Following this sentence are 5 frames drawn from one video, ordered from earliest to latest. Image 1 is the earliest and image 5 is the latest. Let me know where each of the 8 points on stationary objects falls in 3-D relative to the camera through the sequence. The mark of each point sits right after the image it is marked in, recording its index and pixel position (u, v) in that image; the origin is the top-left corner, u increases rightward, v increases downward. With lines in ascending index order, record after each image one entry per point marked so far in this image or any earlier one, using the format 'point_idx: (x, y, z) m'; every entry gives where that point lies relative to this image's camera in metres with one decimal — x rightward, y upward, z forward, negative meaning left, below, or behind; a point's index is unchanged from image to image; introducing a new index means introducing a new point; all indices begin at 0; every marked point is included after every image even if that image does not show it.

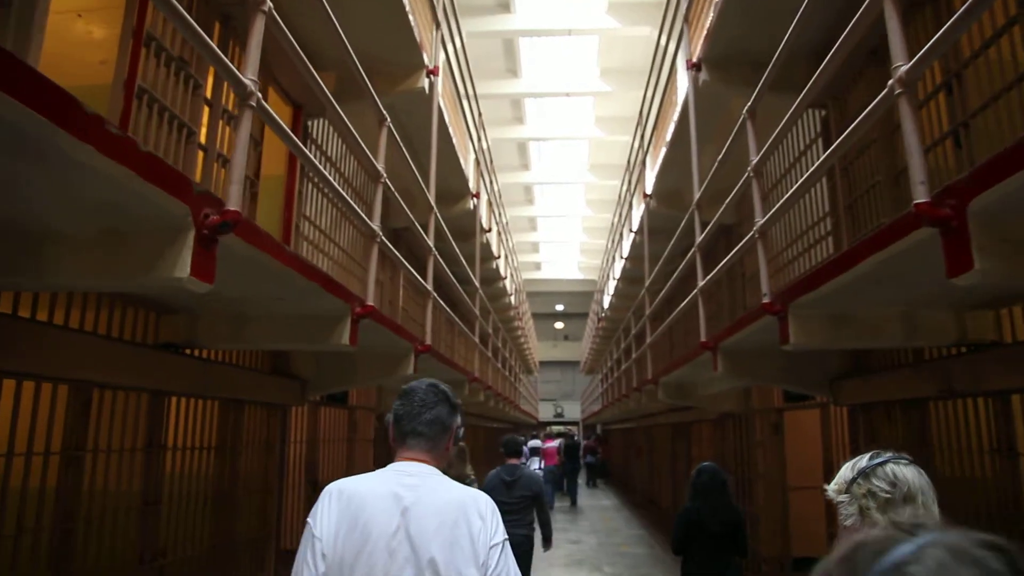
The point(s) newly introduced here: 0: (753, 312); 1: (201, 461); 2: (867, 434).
0: (+1.1, -0.1, +3.9) m
1: (-1.5, -0.9, +4.1) m
2: (+2.1, -0.8, +4.8) m
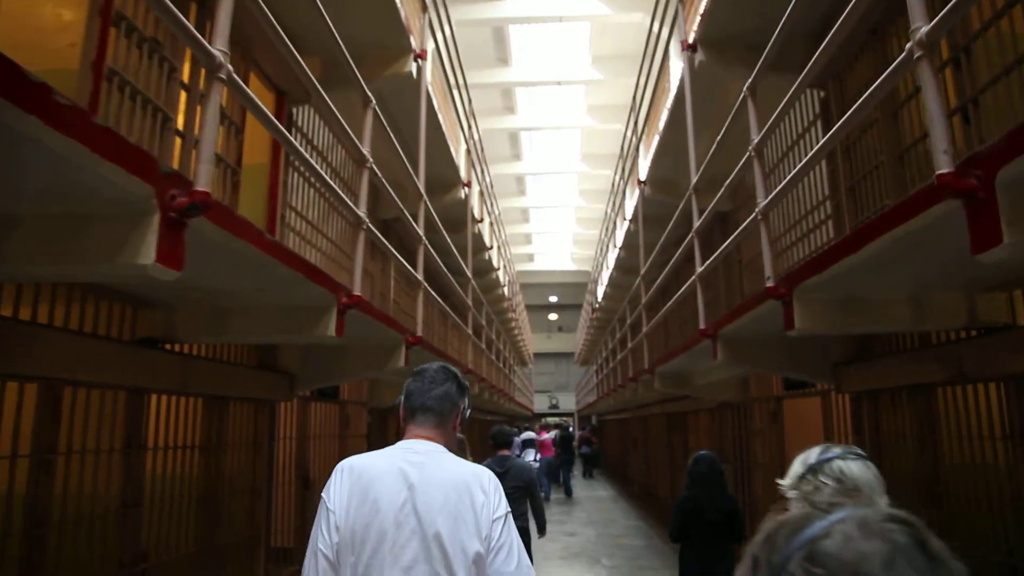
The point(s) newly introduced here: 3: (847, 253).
0: (+1.1, 0.0, +3.7) m
1: (-1.6, -0.8, +4.0) m
2: (+2.0, -0.8, +4.6) m
3: (+1.2, +0.1, +2.9) m
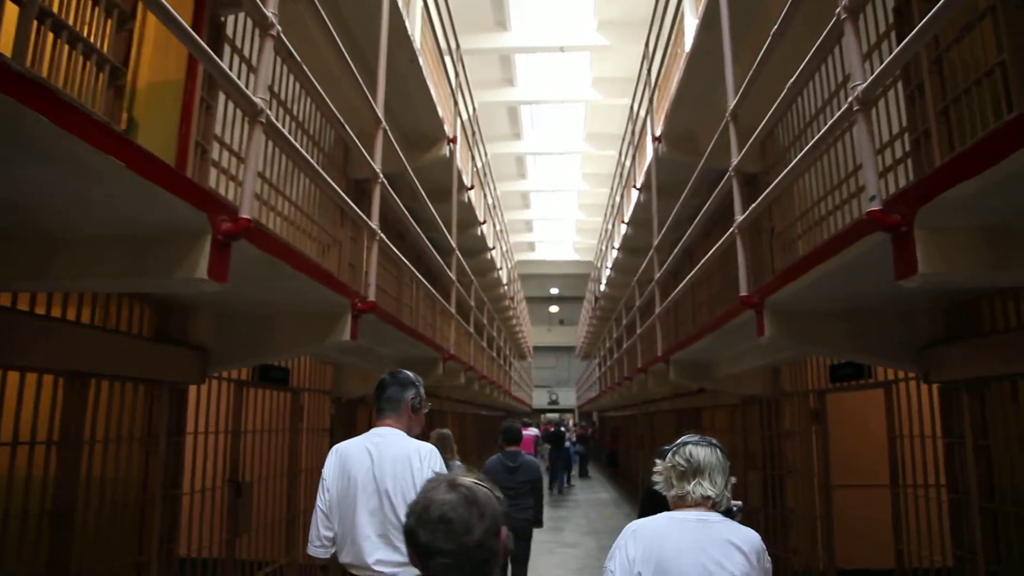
0: (+1.0, +0.2, +2.6) m
1: (-1.7, -0.6, +2.8) m
2: (+1.9, -0.6, +3.5) m
3: (+1.1, +0.3, +1.8) m
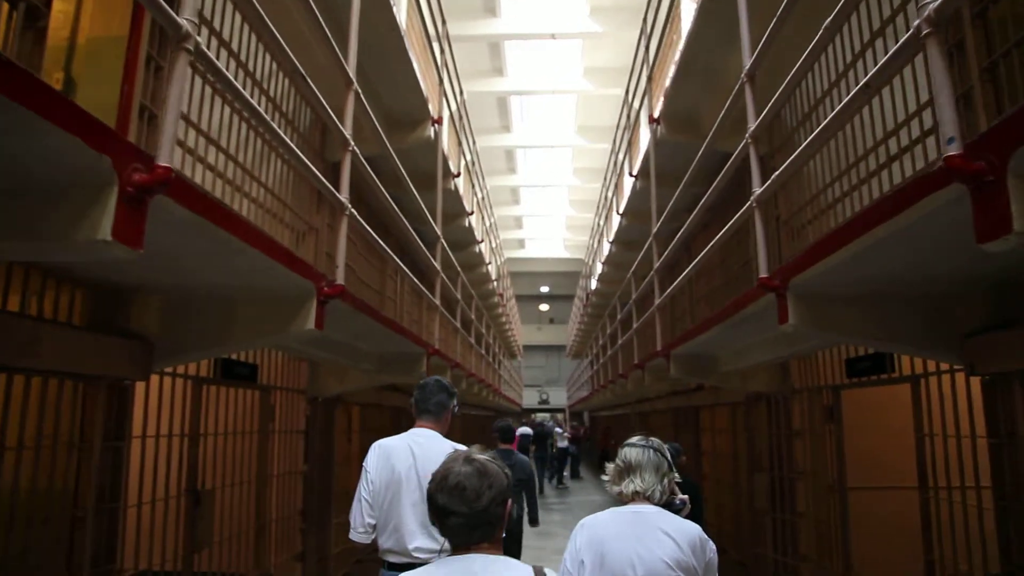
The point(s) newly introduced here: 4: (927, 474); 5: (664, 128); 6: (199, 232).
0: (+1.0, +0.2, +2.1) m
1: (-1.7, -0.5, +2.3) m
2: (+1.9, -0.5, +3.1) m
3: (+1.1, +0.4, +1.3) m
4: (+2.0, -0.9, +3.9) m
5: (+1.3, +1.4, +7.1) m
6: (-0.9, +0.1, +2.4) m
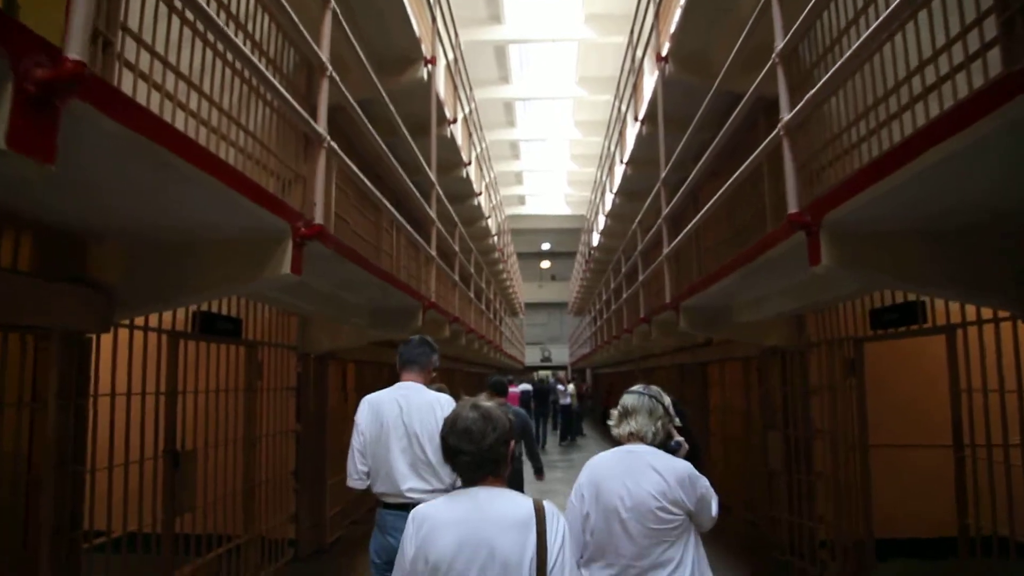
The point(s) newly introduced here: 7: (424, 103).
0: (+1.0, +0.4, +1.8) m
1: (-1.7, -0.4, +2.0) m
2: (+1.9, -0.3, +2.7) m
3: (+1.1, +0.5, +1.0) m
4: (+2.0, -0.6, +3.6) m
5: (+1.3, +1.8, +6.7) m
6: (-0.9, +0.3, +2.0) m
7: (-0.8, +1.6, +7.3) m
